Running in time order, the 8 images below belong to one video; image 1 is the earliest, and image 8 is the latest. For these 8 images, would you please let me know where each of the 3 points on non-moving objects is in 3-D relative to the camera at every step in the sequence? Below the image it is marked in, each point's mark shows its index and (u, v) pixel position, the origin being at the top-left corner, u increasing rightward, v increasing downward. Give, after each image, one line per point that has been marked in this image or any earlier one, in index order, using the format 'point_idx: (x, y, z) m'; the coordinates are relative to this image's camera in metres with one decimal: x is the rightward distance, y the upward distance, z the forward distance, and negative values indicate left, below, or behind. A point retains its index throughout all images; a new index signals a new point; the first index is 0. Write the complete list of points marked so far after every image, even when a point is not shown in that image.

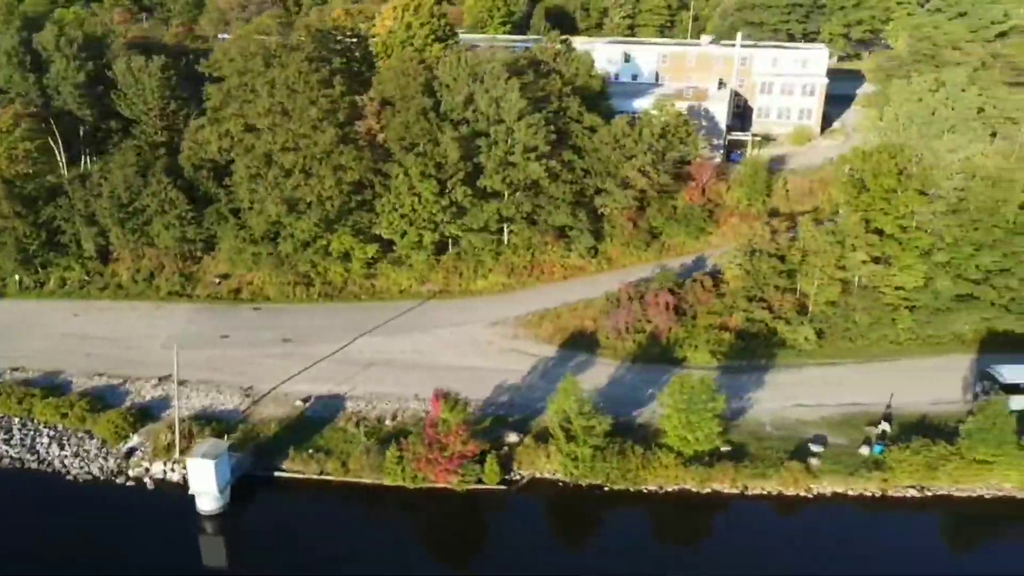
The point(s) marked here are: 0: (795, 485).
0: (+5.8, -4.1, +16.5) m
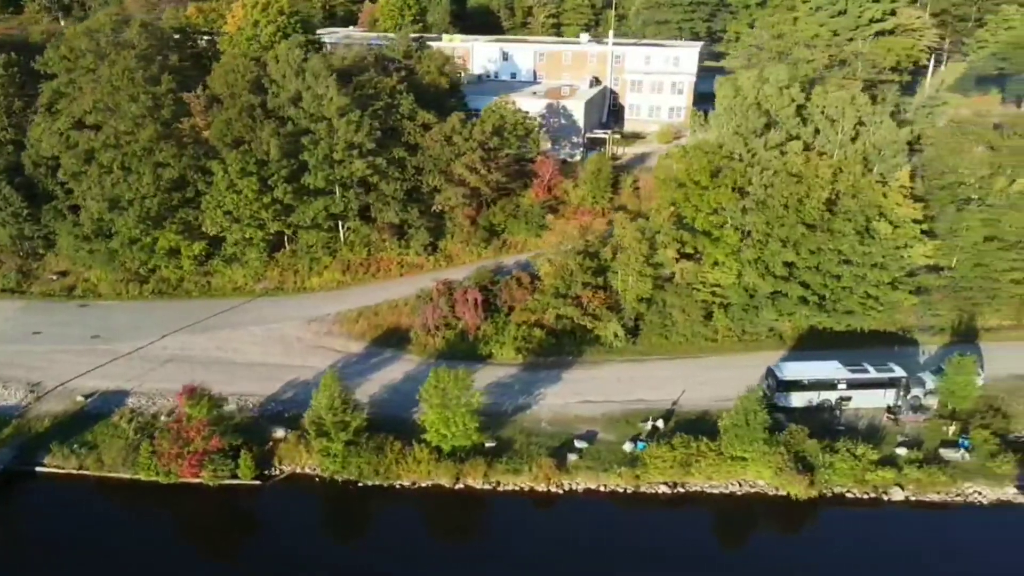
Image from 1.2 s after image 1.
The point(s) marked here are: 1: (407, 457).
0: (+0.7, -4.0, +16.5) m
1: (-2.2, -3.6, +16.6) m
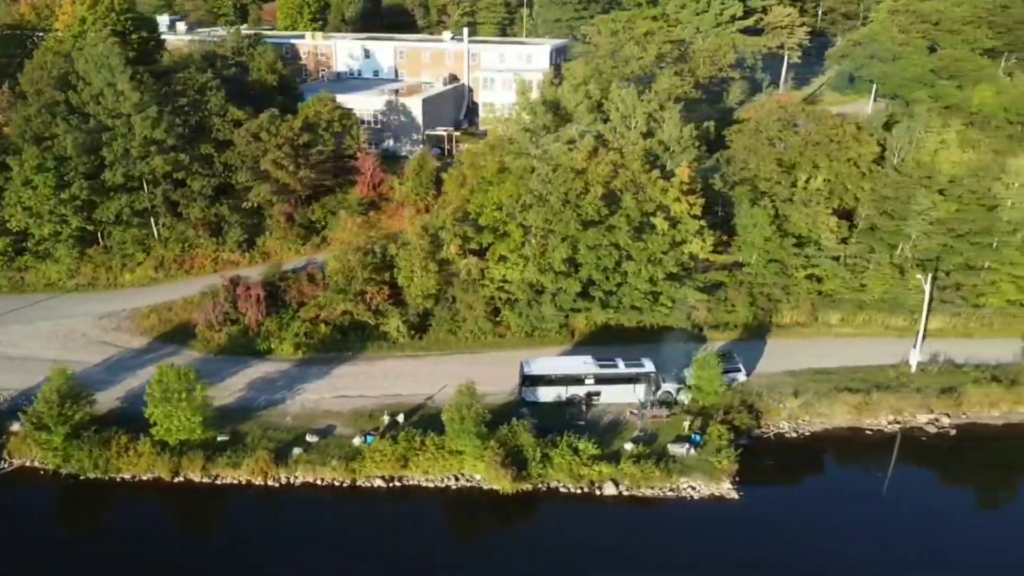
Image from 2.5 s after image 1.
0: (-5.3, -3.9, +16.5) m
1: (-8.1, -3.4, +16.7) m
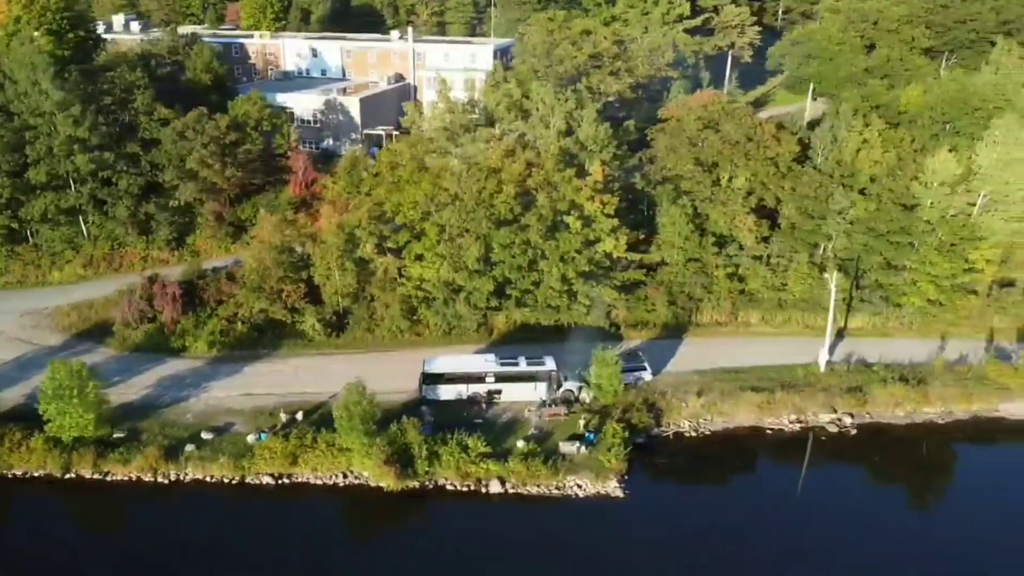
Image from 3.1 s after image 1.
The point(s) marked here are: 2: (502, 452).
0: (-7.6, -3.9, +16.6) m
1: (-10.5, -3.4, +16.8) m
2: (-0.2, -3.6, +17.0) m
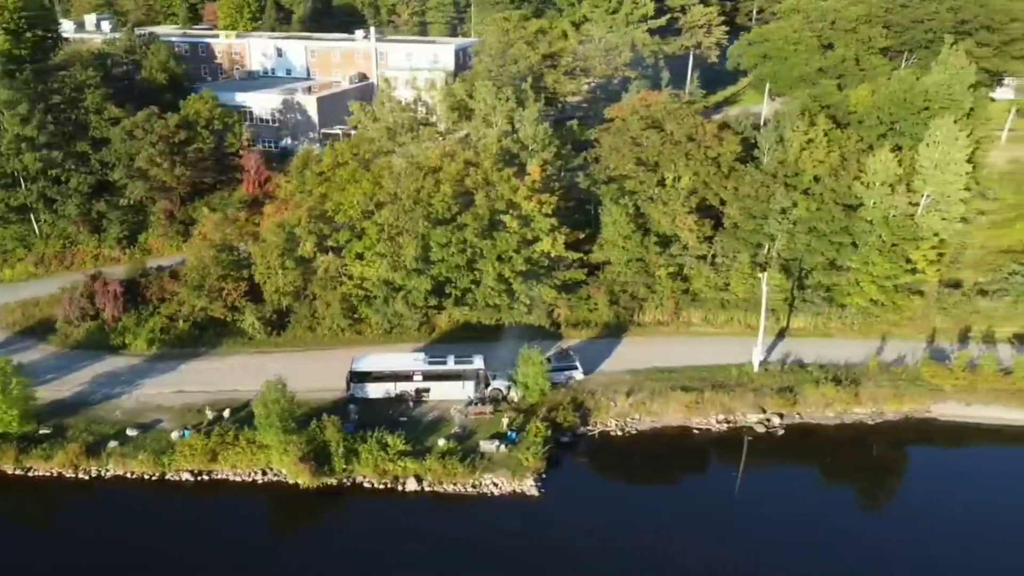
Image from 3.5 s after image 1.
0: (-9.3, -3.8, +16.7) m
1: (-12.2, -3.3, +16.9) m
2: (-1.9, -3.5, +17.0) m
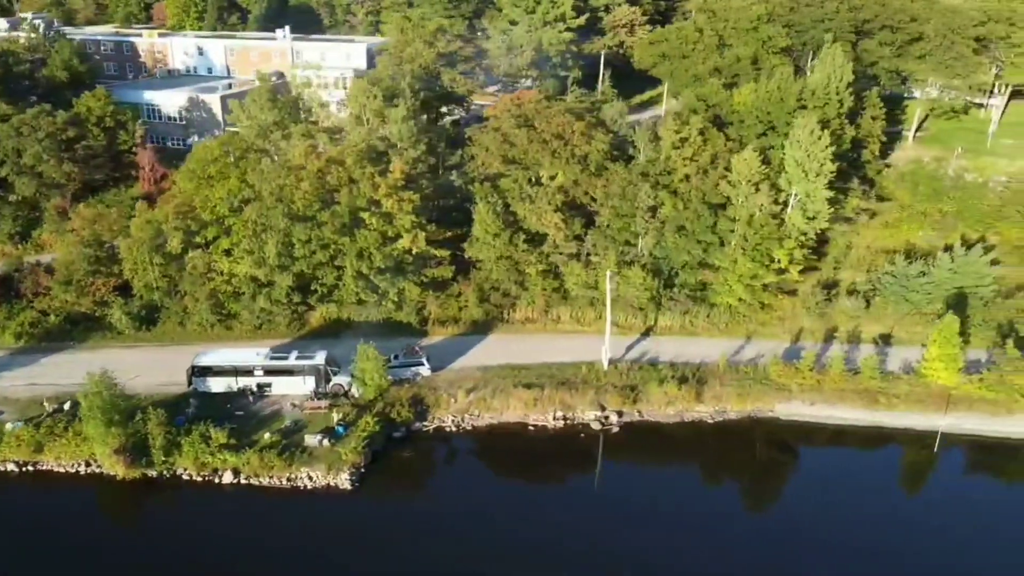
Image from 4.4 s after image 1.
0: (-13.2, -3.7, +17.0) m
1: (-16.1, -3.1, +17.3) m
2: (-5.8, -3.4, +17.2) m
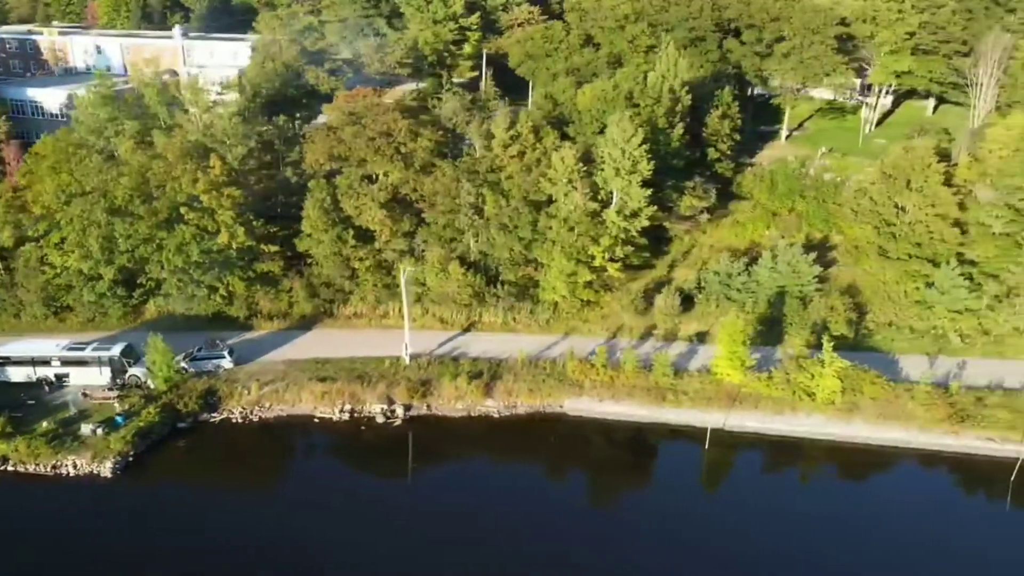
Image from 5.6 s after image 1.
0: (-18.3, -3.4, +17.6) m
1: (-21.2, -2.9, +17.9) m
2: (-10.9, -3.2, +17.6) m
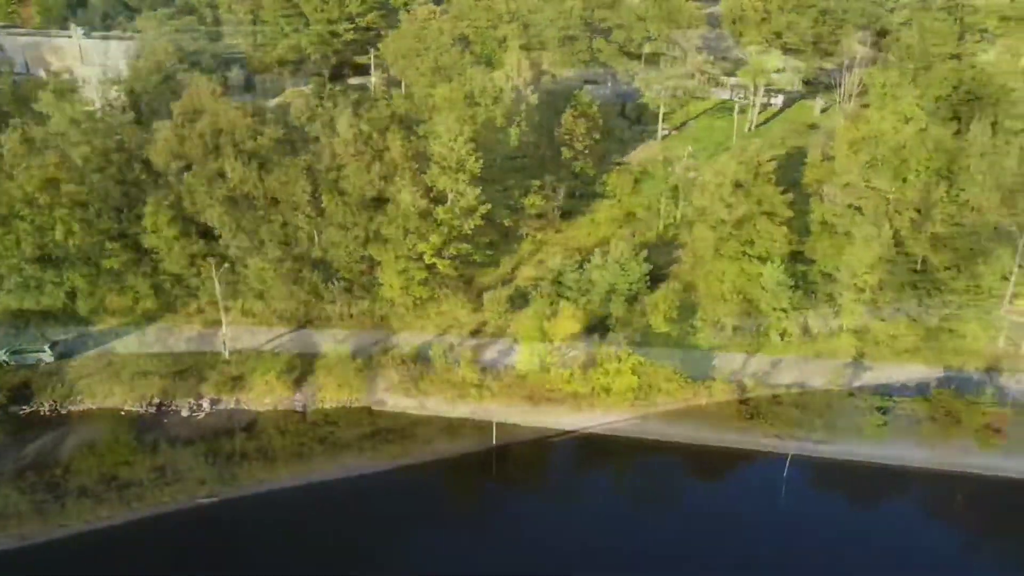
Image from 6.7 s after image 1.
0: (-23.1, -3.3, +18.1) m
1: (-26.0, -2.7, +18.4) m
2: (-15.7, -3.1, +18.0) m
